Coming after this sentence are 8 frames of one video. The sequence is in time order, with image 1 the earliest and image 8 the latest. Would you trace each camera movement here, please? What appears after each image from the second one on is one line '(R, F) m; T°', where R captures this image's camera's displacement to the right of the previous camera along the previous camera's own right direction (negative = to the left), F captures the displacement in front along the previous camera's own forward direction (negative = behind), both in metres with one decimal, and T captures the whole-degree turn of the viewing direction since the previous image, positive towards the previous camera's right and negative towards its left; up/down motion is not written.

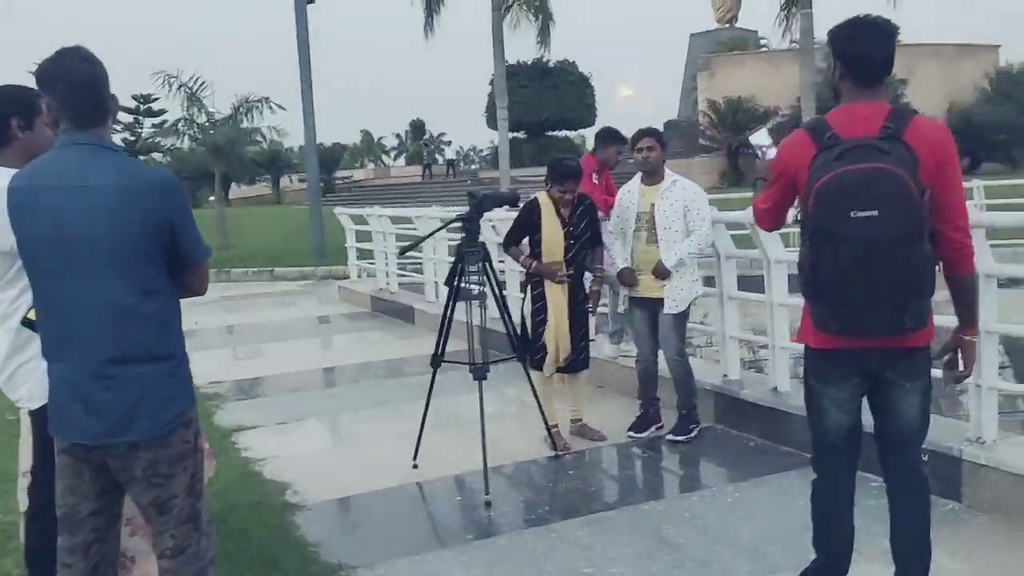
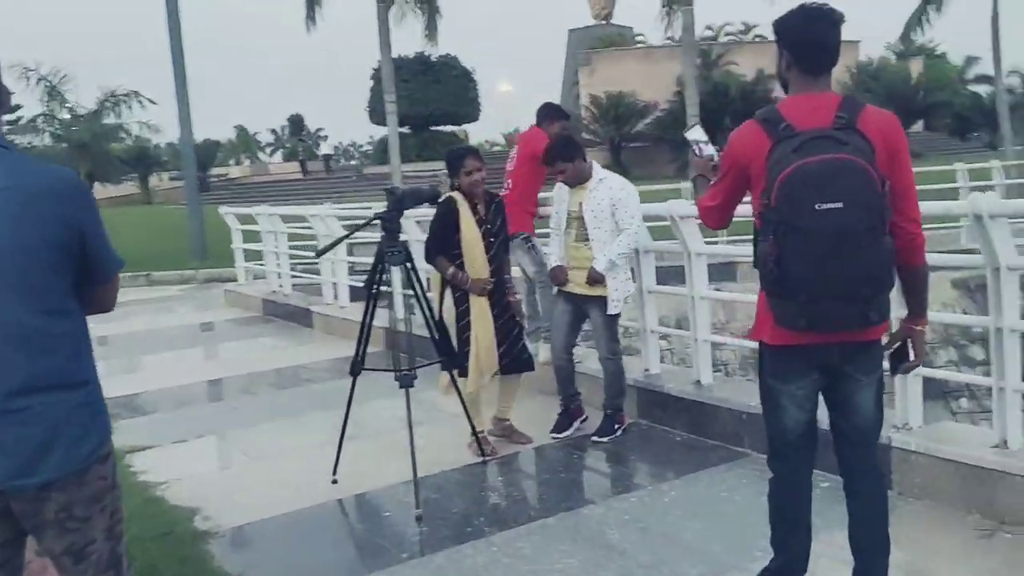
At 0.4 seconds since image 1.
(-0.2, +0.2) m; +7°
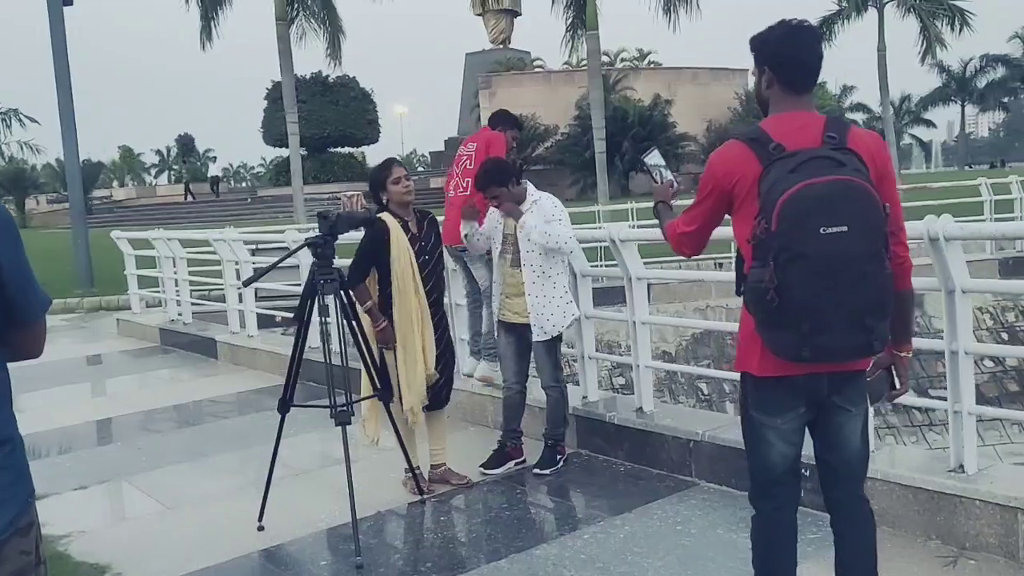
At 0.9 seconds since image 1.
(-0.2, +0.2) m; +6°
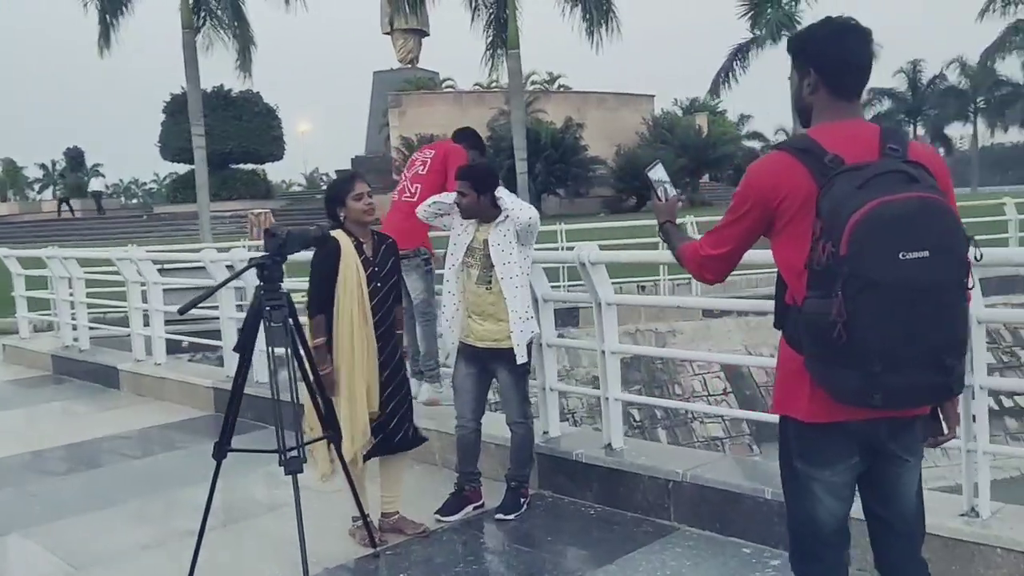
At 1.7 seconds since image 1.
(-0.3, +0.4) m; +6°
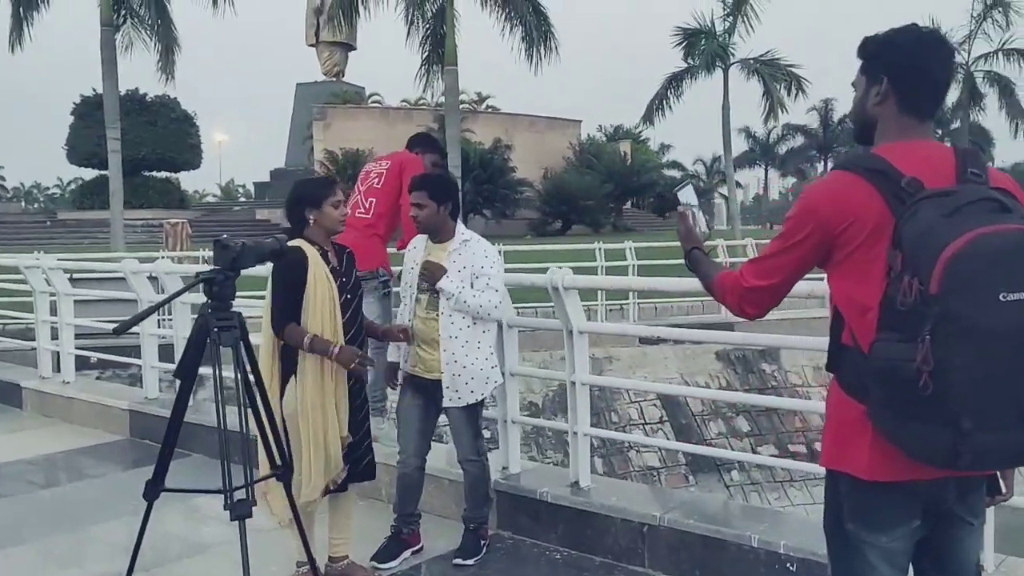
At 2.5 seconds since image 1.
(-0.2, +0.4) m; +5°
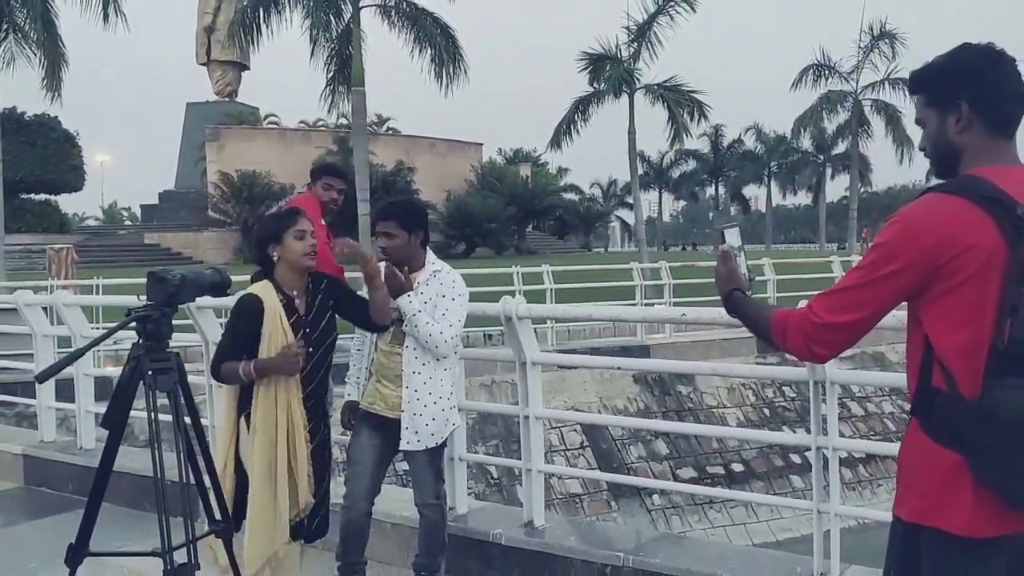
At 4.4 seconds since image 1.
(-0.2, +0.2) m; +6°
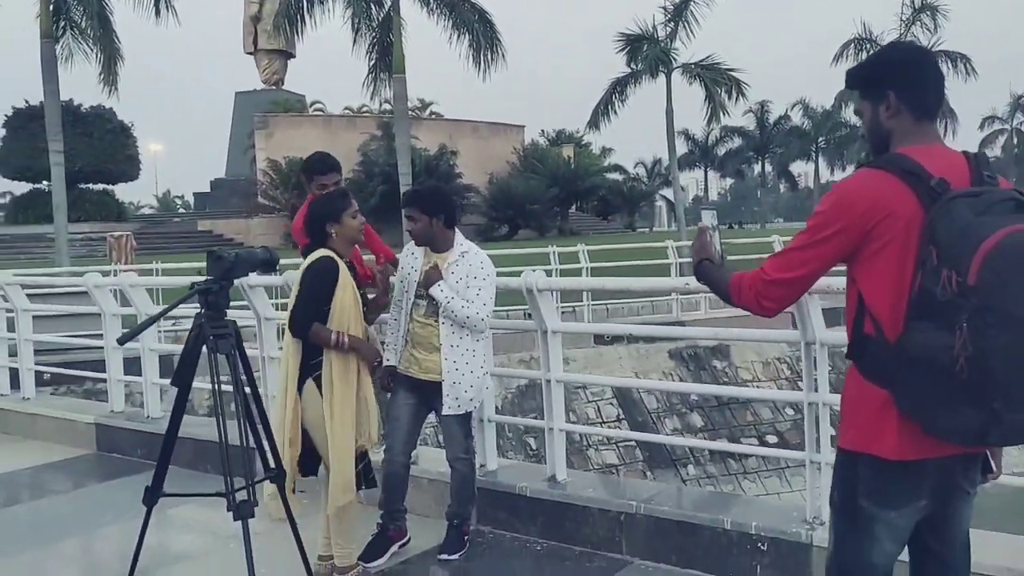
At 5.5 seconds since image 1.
(+0.1, -0.4) m; -3°
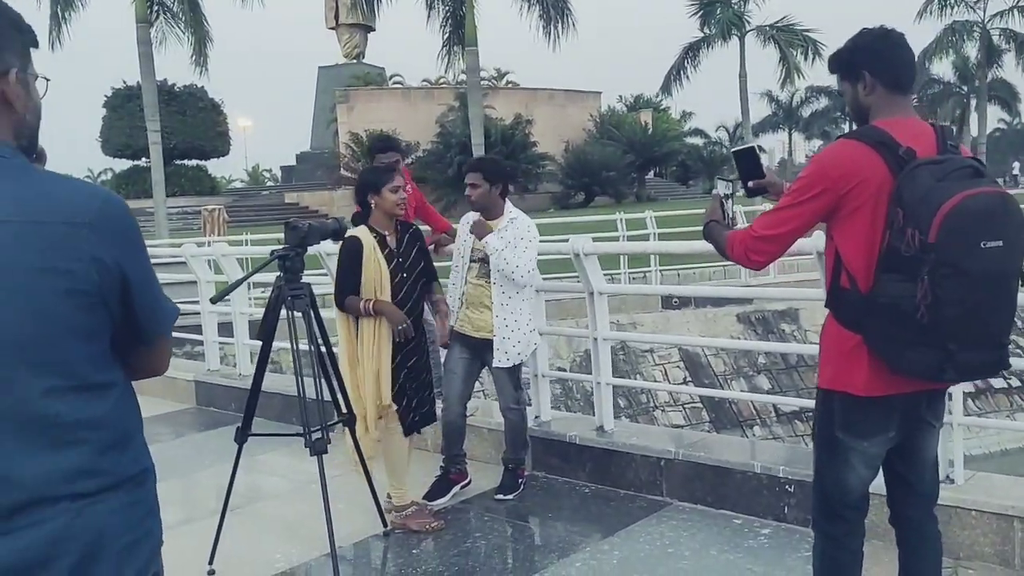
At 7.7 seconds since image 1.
(+0.2, -0.4) m; -5°
